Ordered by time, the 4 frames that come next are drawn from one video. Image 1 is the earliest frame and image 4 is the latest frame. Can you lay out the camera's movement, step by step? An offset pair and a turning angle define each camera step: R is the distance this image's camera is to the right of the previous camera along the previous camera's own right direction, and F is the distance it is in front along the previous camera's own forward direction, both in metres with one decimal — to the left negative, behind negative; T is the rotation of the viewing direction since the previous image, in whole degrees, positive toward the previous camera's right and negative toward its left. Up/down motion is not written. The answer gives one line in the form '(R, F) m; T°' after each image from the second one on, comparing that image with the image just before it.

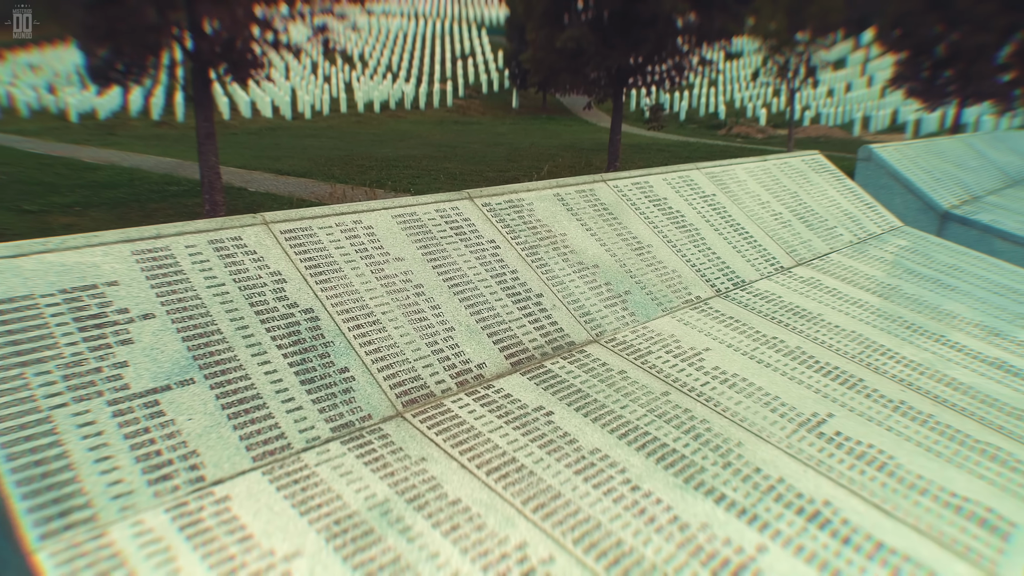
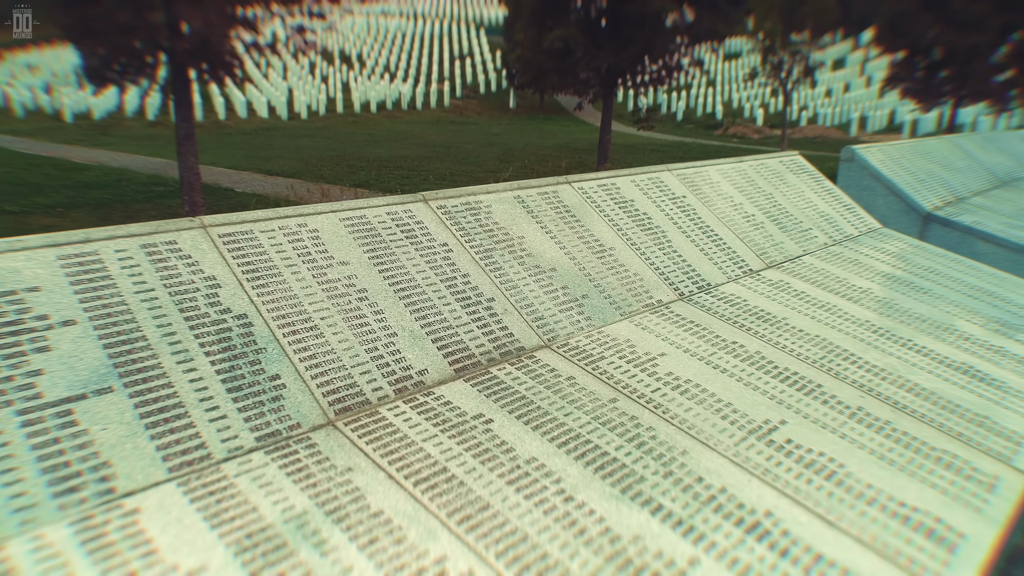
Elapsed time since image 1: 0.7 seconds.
(+0.2, +0.1) m; 0°
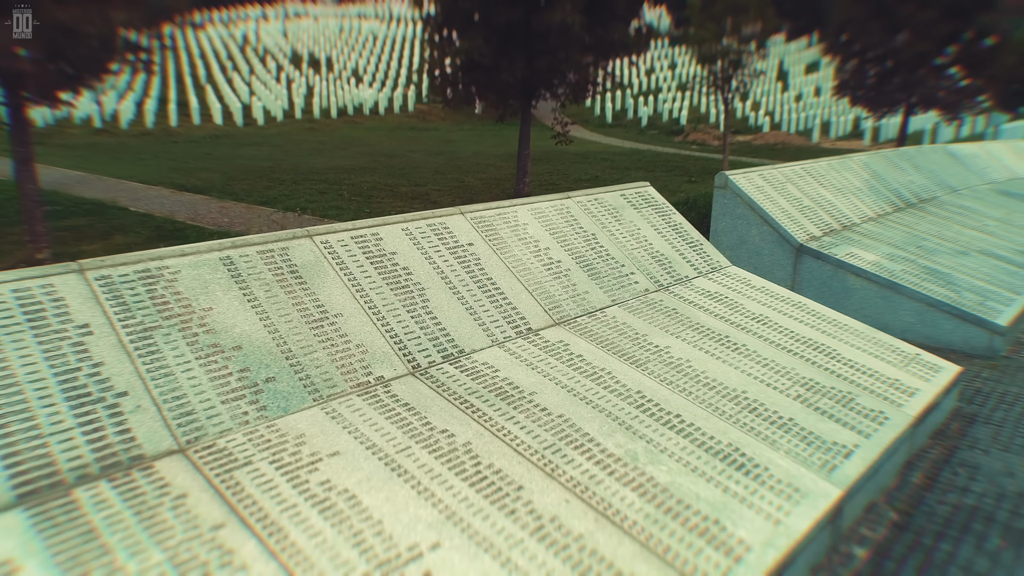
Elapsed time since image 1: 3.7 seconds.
(+1.3, +0.5) m; +1°
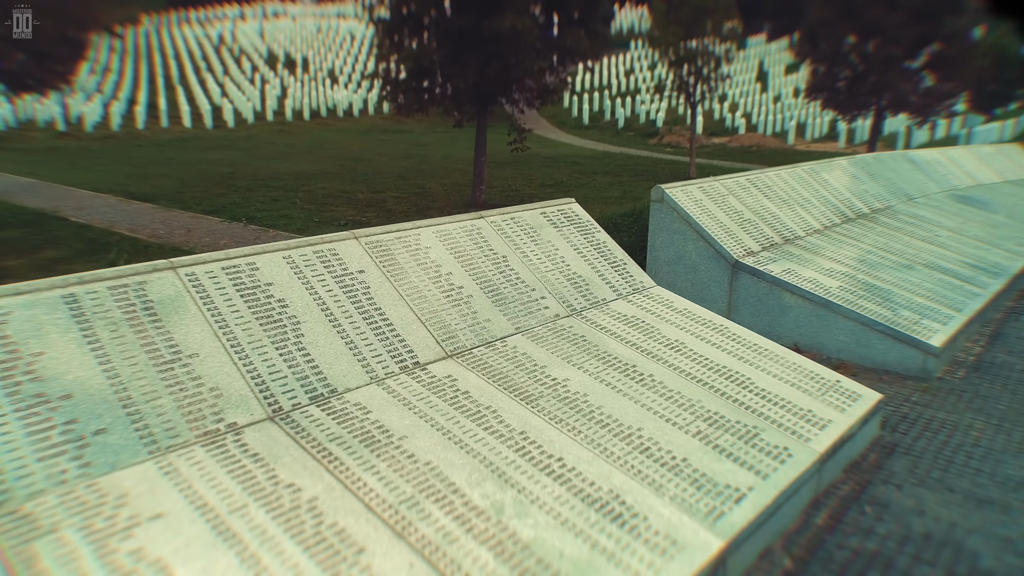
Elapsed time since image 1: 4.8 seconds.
(+0.5, +0.2) m; +1°
